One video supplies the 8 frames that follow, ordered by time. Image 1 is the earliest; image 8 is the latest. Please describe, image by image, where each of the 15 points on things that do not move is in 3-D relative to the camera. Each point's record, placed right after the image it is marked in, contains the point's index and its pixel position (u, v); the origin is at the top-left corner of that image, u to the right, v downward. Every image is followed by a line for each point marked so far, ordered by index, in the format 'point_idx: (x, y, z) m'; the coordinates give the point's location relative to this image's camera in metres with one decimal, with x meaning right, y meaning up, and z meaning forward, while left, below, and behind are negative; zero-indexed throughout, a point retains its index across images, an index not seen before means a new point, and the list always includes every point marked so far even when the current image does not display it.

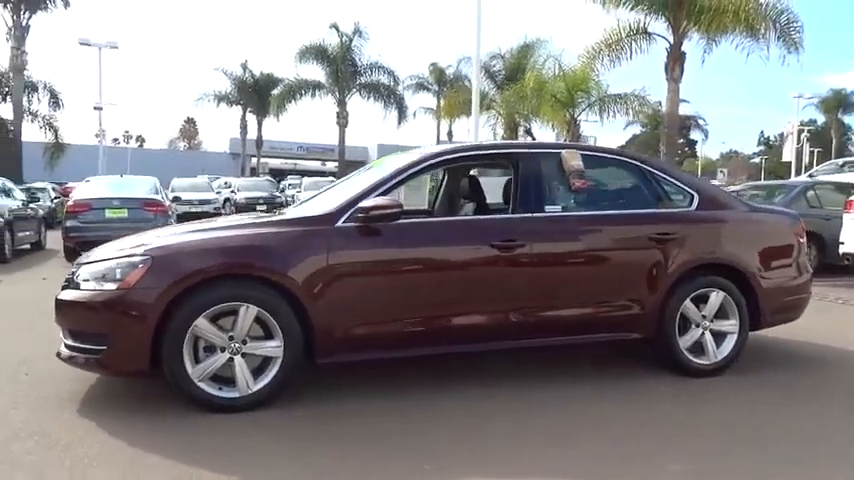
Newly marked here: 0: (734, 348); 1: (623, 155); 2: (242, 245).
0: (+2.8, -1.0, +6.1) m
1: (+1.7, +0.8, +6.0) m
2: (-1.4, 0.0, +4.8) m
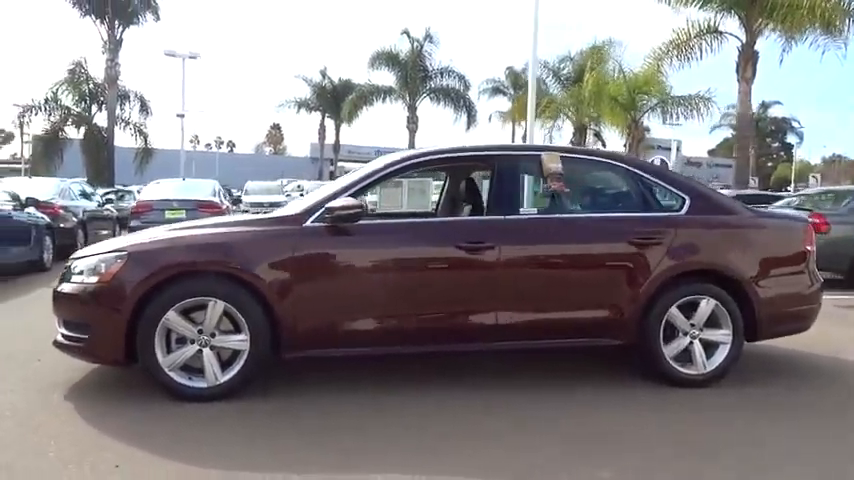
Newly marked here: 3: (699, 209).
0: (+2.6, -1.0, +5.8) m
1: (+1.6, +0.7, +5.9) m
2: (-1.7, 0.0, +5.1) m
3: (+2.4, +0.3, +5.9) m
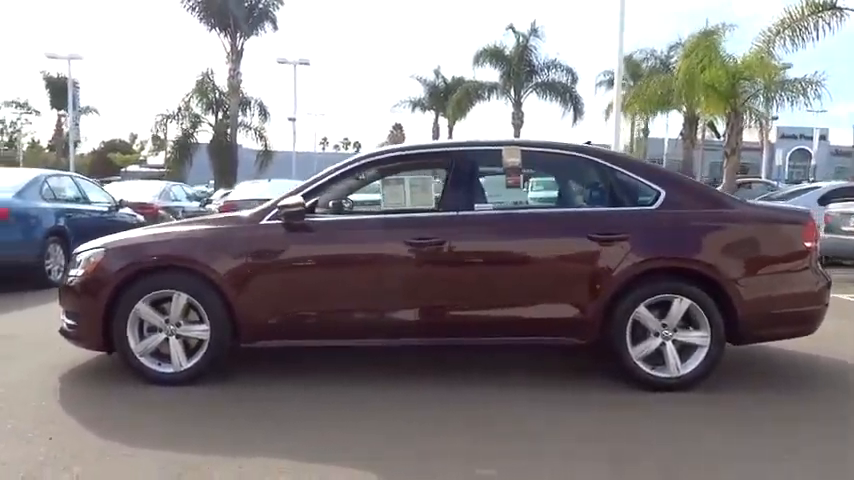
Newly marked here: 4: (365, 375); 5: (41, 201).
0: (+2.2, -1.0, +5.4) m
1: (+1.2, +0.8, +5.7) m
2: (-2.1, 0.0, +5.5) m
3: (+2.0, +0.3, +5.6) m
4: (-0.6, -1.2, +6.0) m
5: (-6.7, +0.7, +11.7) m
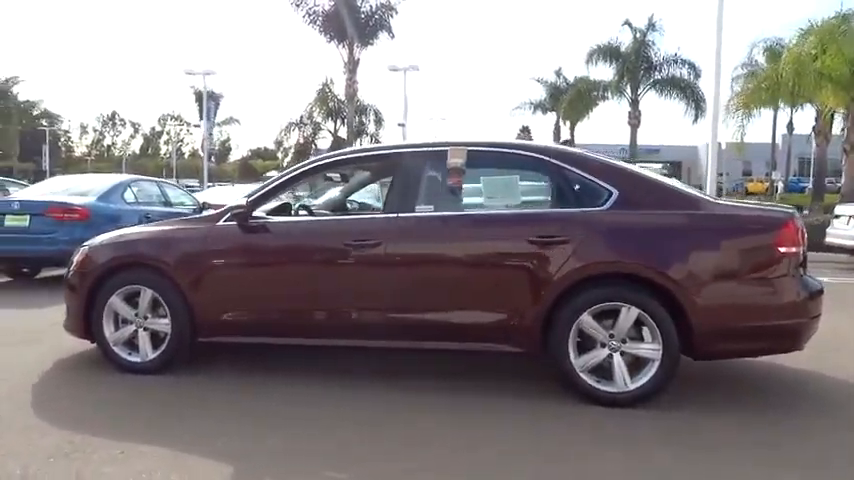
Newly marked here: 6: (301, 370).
0: (+1.7, -1.0, +5.0) m
1: (+0.8, +0.7, +5.4) m
2: (-2.5, 0.0, +5.9) m
3: (+1.5, +0.3, +5.2) m
4: (-0.9, -1.2, +6.1) m
5: (-5.9, +0.7, +12.9) m
6: (-1.2, -1.2, +6.2) m
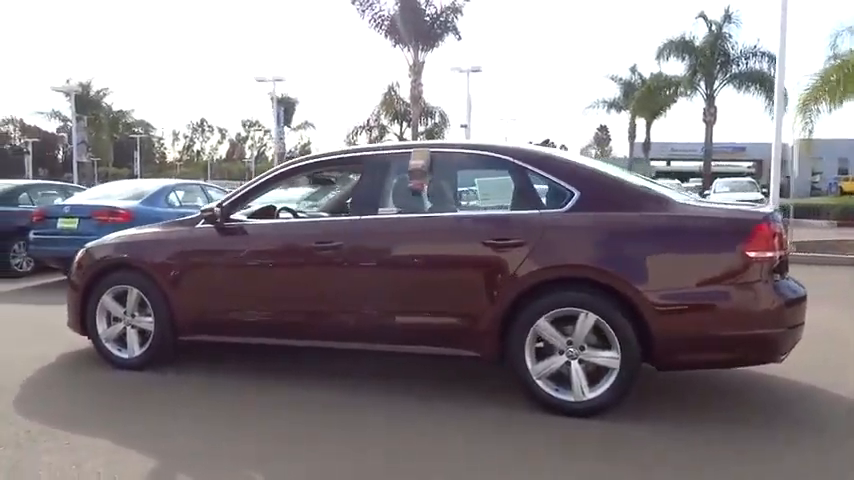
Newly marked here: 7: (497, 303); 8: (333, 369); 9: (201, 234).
0: (+1.3, -1.1, +4.8) m
1: (+0.5, +0.7, +5.3) m
2: (-2.8, 0.0, +6.2) m
3: (+1.2, +0.2, +5.0) m
4: (-1.2, -1.3, +6.2) m
5: (-5.3, +0.7, +13.5) m
6: (-1.4, -1.2, +6.3) m
7: (+0.5, -0.5, +5.0) m
8: (-0.9, -1.2, +6.4) m
9: (-2.1, +0.1, +5.9) m
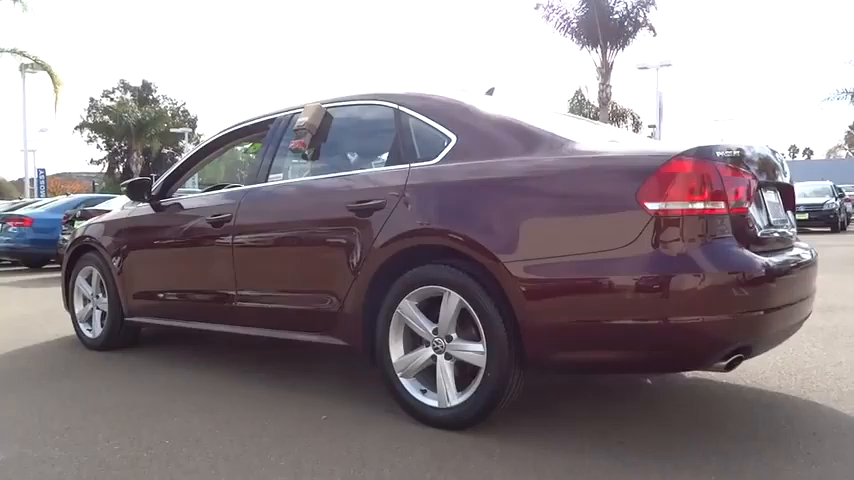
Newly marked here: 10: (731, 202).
0: (+0.3, -0.8, +3.6) m
1: (-0.3, +0.9, +4.4) m
2: (-3.1, +0.2, +6.3) m
3: (+0.2, +0.5, +3.8) m
4: (-1.6, -1.1, +5.7) m
5: (-3.1, +0.6, +14.0) m
6: (-1.8, -1.1, +5.9) m
7: (-0.4, -0.3, +4.1) m
8: (-1.3, -1.0, +5.8) m
9: (-2.5, +0.2, +5.8) m
10: (+1.5, +0.2, +3.4) m
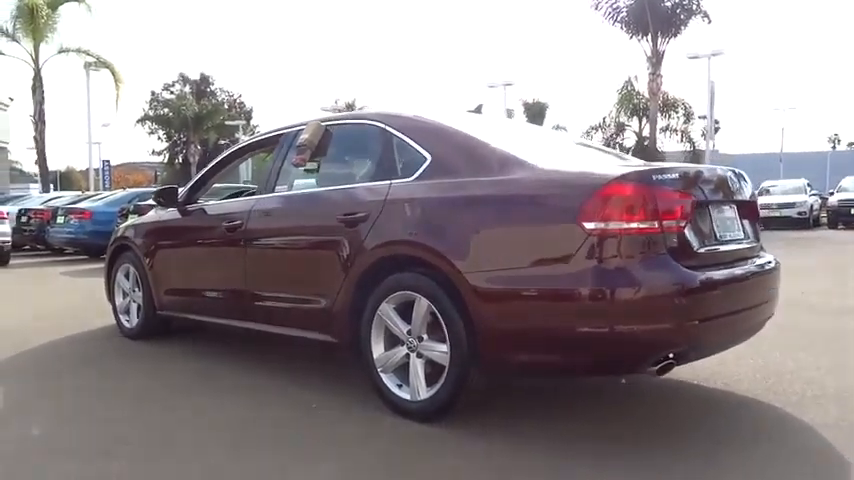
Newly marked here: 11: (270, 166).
0: (+0.1, -0.9, +4.0) m
1: (-0.4, +0.9, +4.8) m
2: (-3.1, +0.2, +6.9) m
3: (+0.1, +0.4, +4.2) m
4: (-1.6, -1.1, +6.3) m
5: (-2.5, +0.8, +14.6) m
6: (-1.7, -1.1, +6.5) m
7: (-0.5, -0.3, +4.5) m
8: (-1.3, -1.1, +6.3) m
9: (-2.5, +0.2, +6.4) m
10: (+1.3, +0.1, +3.7) m
11: (-1.3, +0.6, +5.5) m
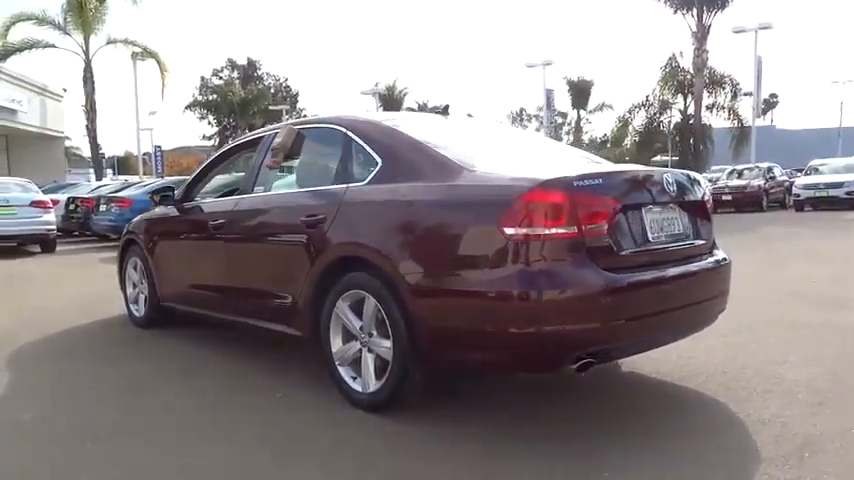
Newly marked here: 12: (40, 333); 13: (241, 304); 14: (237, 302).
0: (-0.2, -0.9, +4.2) m
1: (-0.7, +0.9, +5.1) m
2: (-3.2, +0.2, +7.4) m
3: (-0.2, +0.4, +4.5) m
4: (-1.8, -1.0, +6.7) m
5: (-2.0, +1.1, +15.0) m
6: (-1.9, -1.0, +6.9) m
7: (-0.8, -0.3, +4.8) m
8: (-1.4, -1.0, +6.7) m
9: (-2.7, +0.3, +6.8) m
10: (+1.0, +0.1, +3.8) m
11: (-1.5, +0.7, +5.8) m
12: (-4.2, -1.0, +7.2) m
13: (-1.6, -0.6, +5.7) m
14: (-1.6, -0.5, +5.8) m
